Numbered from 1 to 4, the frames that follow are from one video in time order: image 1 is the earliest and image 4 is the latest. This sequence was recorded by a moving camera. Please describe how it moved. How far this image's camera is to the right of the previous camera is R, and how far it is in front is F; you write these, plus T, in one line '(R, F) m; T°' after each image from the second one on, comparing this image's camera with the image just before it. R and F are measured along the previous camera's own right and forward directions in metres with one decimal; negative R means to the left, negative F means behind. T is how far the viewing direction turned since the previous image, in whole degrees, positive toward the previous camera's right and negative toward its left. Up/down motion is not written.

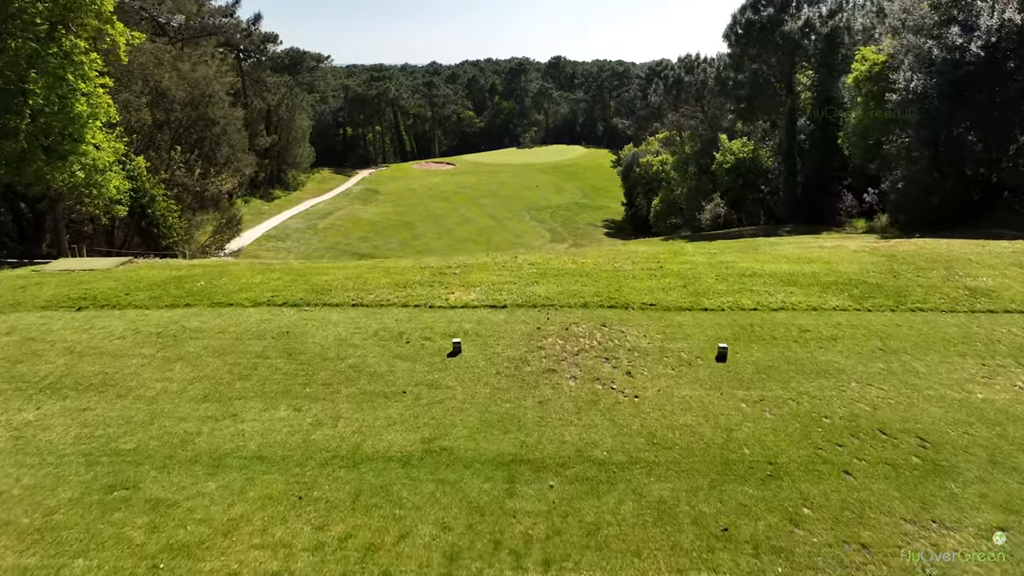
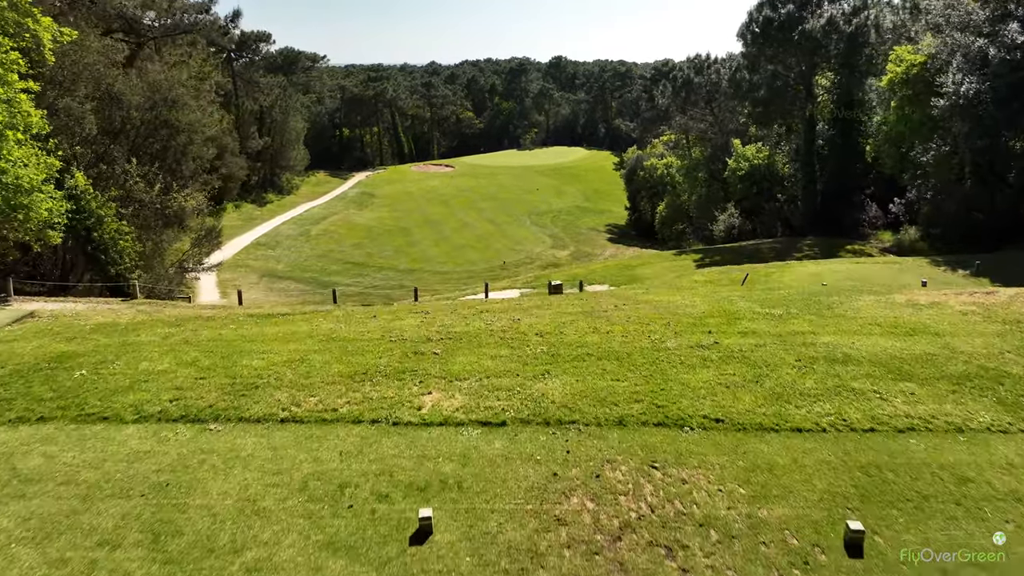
(0.0, +1.9) m; 0°
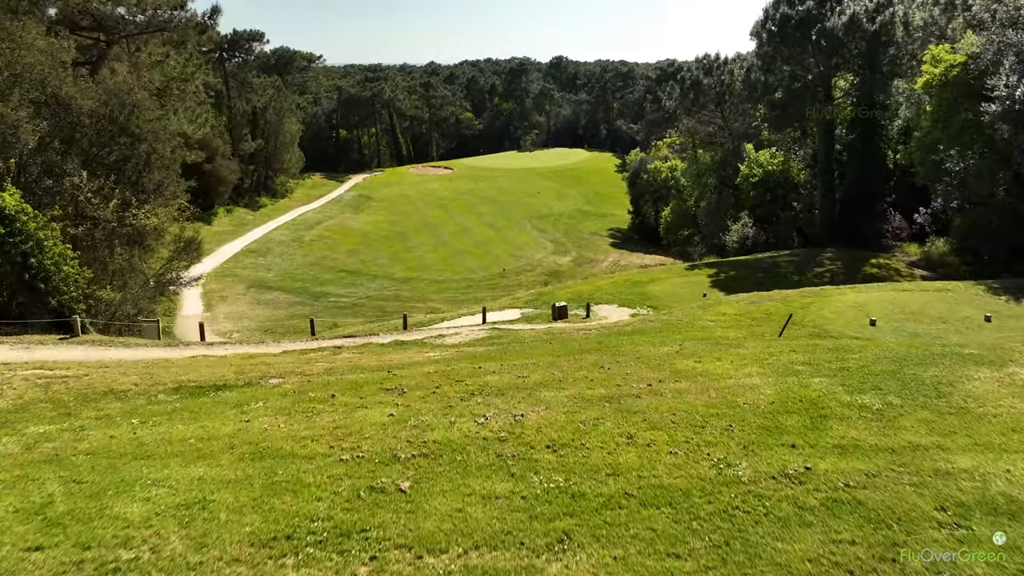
(0.0, +1.6) m; 0°
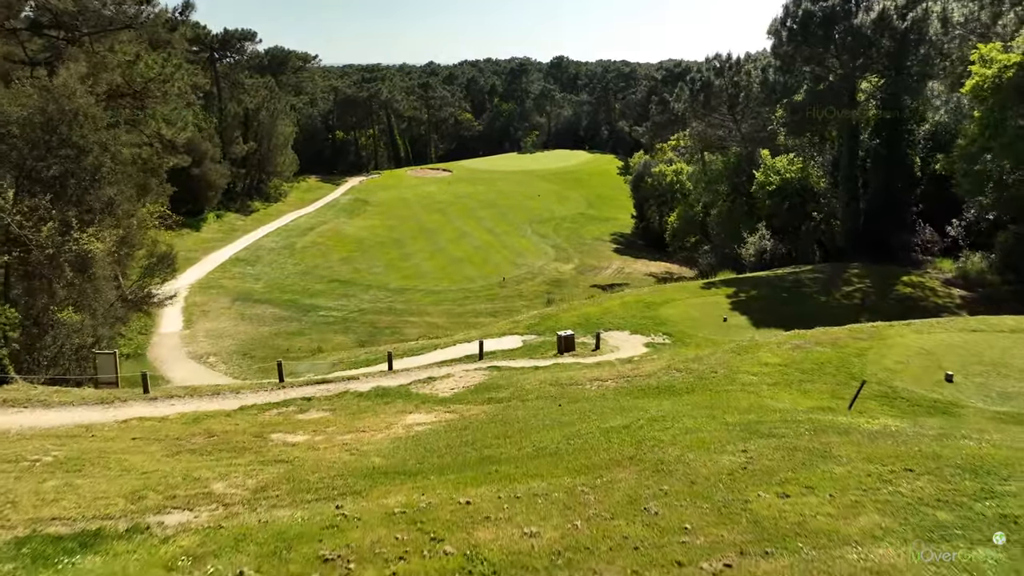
(0.0, +1.8) m; 0°
